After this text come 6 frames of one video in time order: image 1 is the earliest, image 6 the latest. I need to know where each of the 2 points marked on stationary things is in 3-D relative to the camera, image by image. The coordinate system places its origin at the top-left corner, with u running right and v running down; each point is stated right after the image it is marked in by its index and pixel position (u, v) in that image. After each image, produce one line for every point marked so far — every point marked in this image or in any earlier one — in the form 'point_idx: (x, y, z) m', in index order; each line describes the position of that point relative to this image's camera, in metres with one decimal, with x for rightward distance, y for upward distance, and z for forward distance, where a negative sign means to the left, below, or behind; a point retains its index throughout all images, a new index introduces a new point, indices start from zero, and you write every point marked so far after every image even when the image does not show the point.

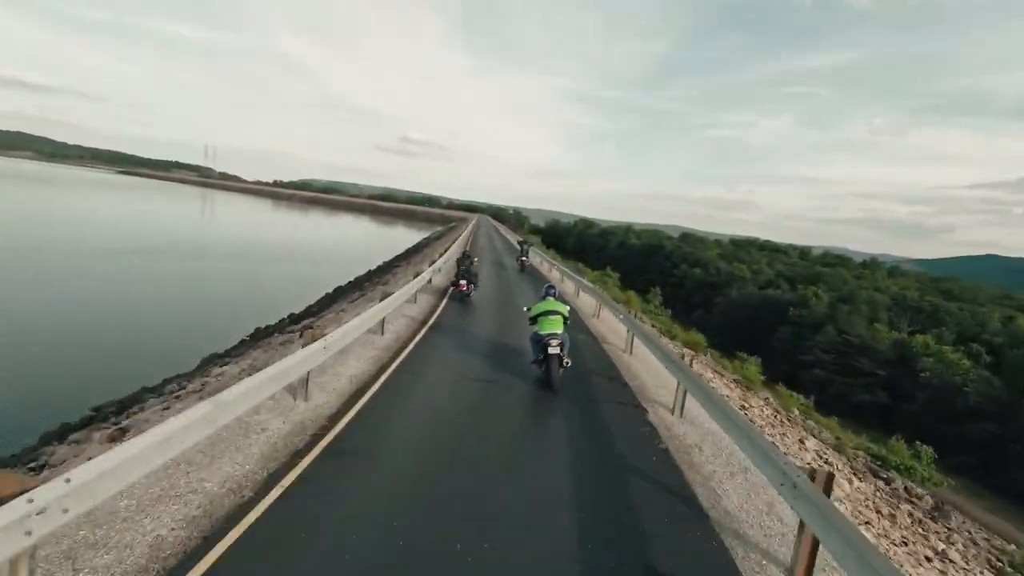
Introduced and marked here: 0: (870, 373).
0: (+10.5, -2.5, +19.0) m
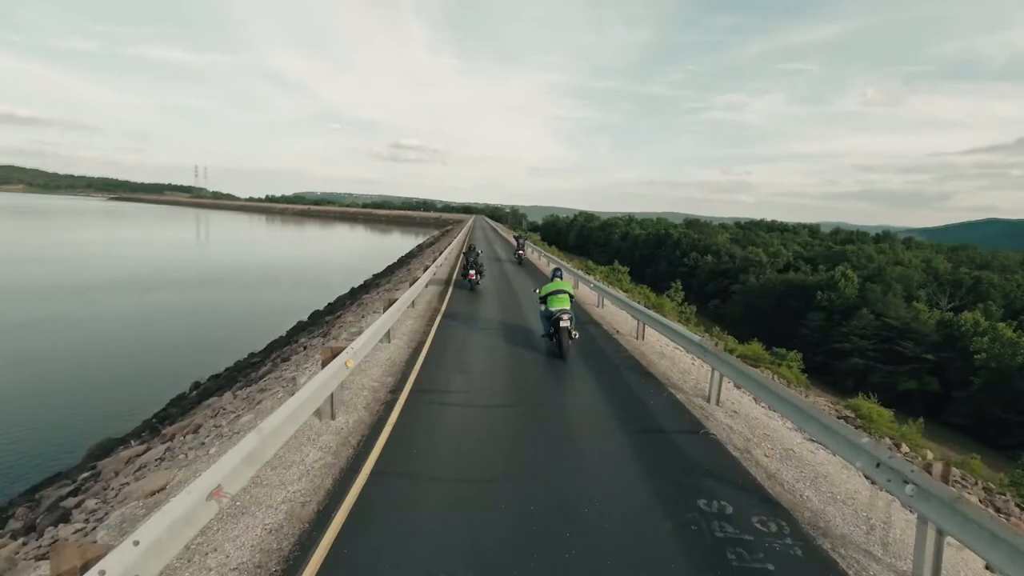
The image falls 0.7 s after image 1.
0: (+10.7, -1.9, +17.3) m
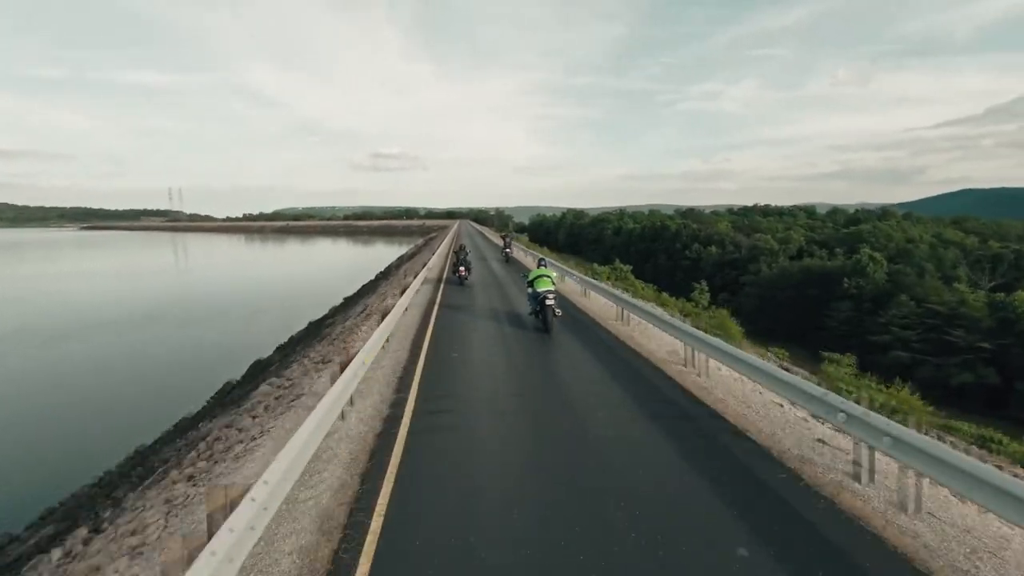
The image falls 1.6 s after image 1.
0: (+10.8, -1.4, +15.3) m
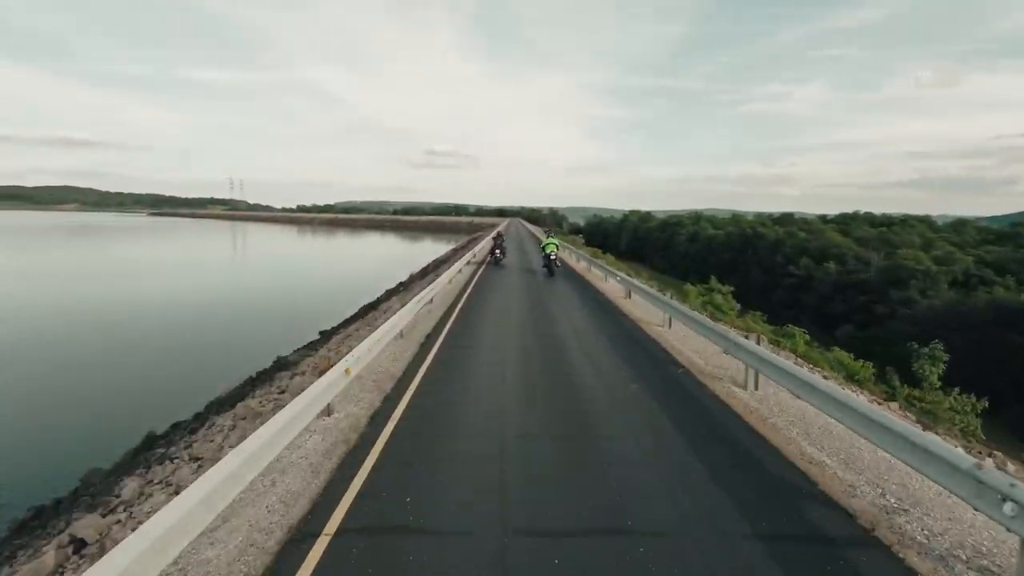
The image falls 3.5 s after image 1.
0: (+11.7, -2.5, +8.7) m
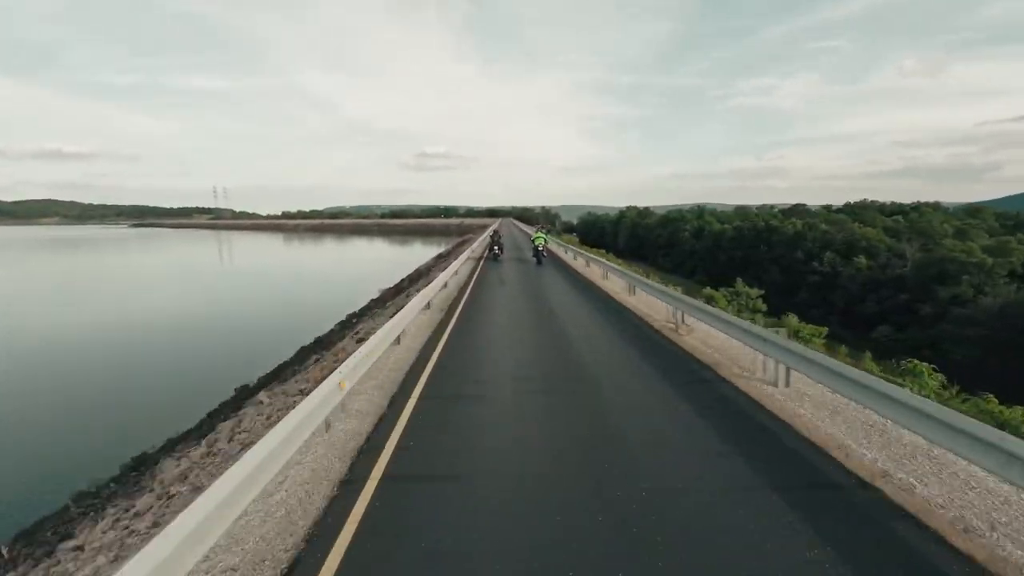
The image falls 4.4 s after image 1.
0: (+11.8, -2.3, +6.4) m
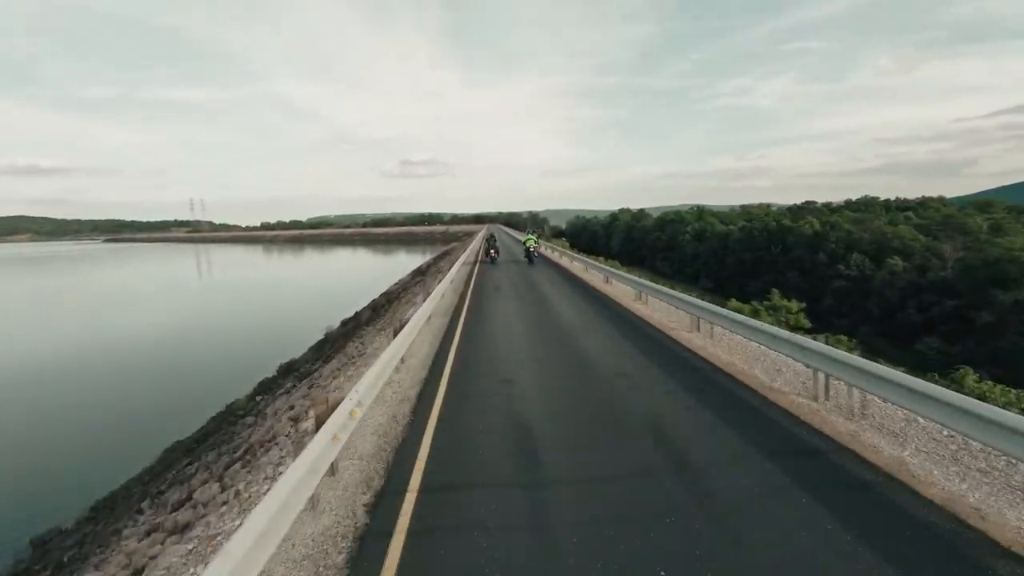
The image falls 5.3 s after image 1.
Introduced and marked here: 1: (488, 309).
0: (+12.0, -2.3, +4.2) m
1: (-0.7, -0.7, +16.5) m
